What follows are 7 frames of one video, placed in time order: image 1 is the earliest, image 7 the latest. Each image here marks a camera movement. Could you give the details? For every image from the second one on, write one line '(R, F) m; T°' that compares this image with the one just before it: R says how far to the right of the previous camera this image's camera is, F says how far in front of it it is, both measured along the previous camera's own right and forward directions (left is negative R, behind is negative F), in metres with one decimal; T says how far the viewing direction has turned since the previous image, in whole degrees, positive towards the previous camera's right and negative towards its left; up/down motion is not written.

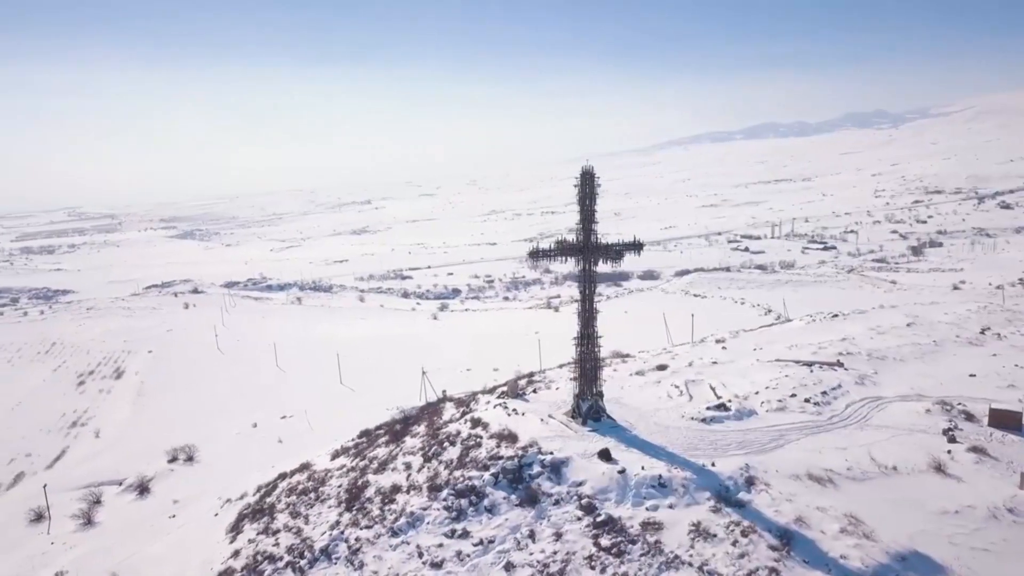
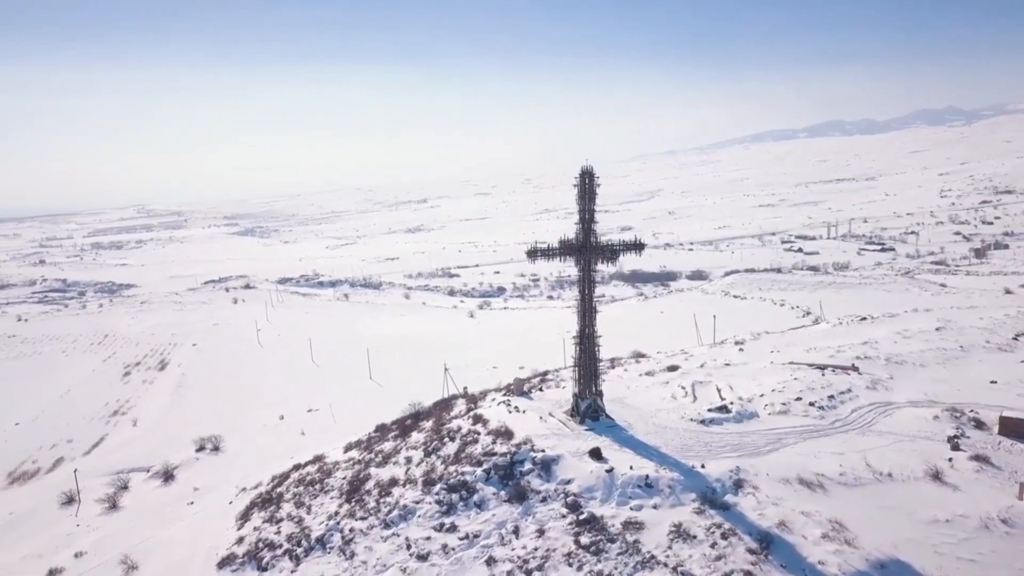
(+0.7, 0.0) m; -3°
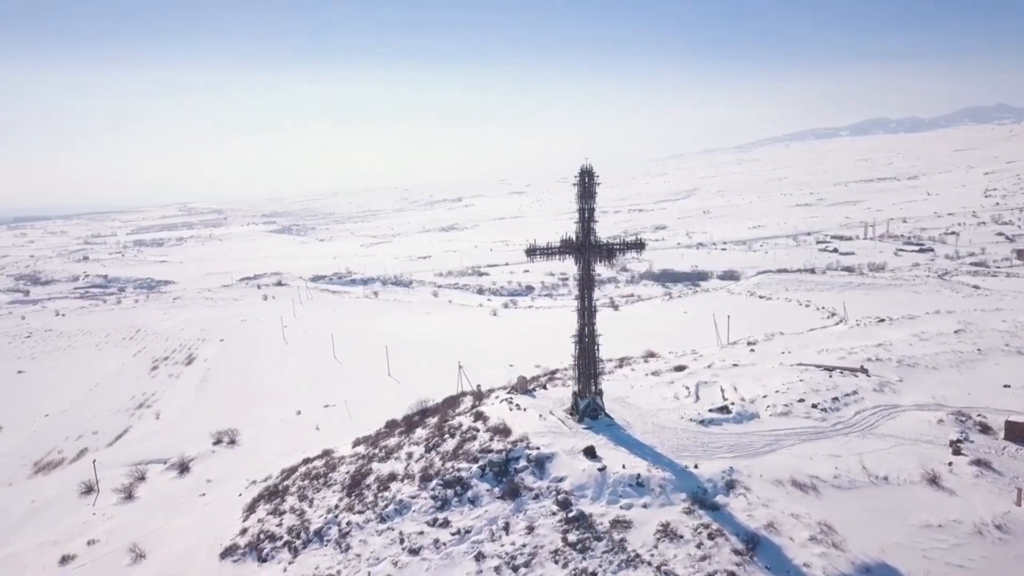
(+0.4, 0.0) m; -2°
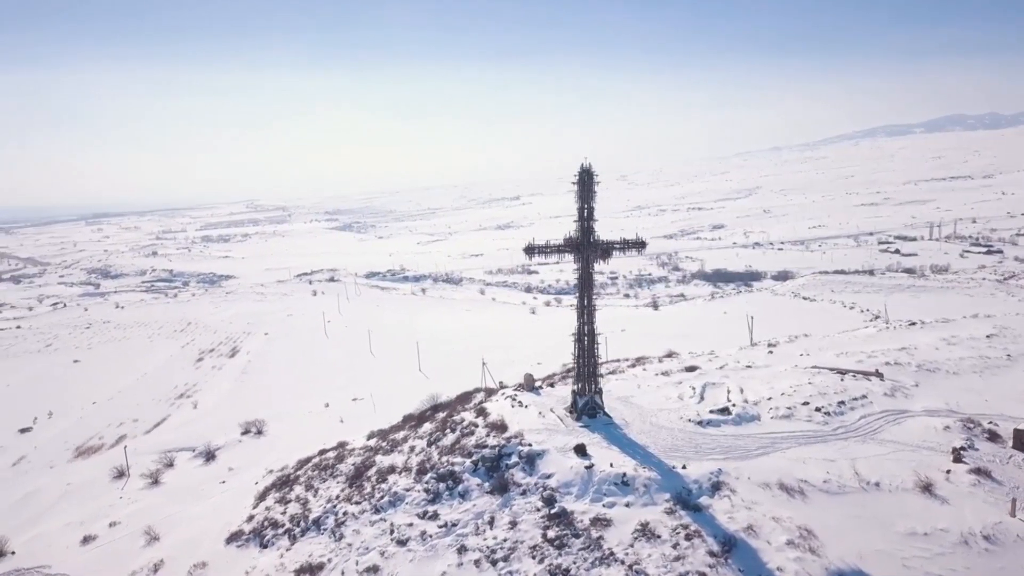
(+0.7, -0.1) m; -3°
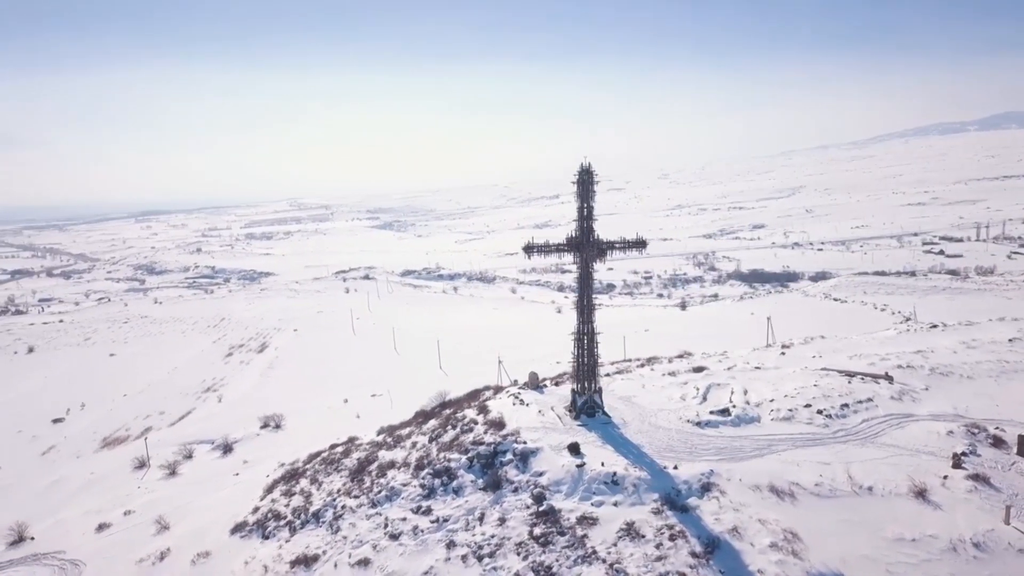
(+0.5, -0.1) m; -2°
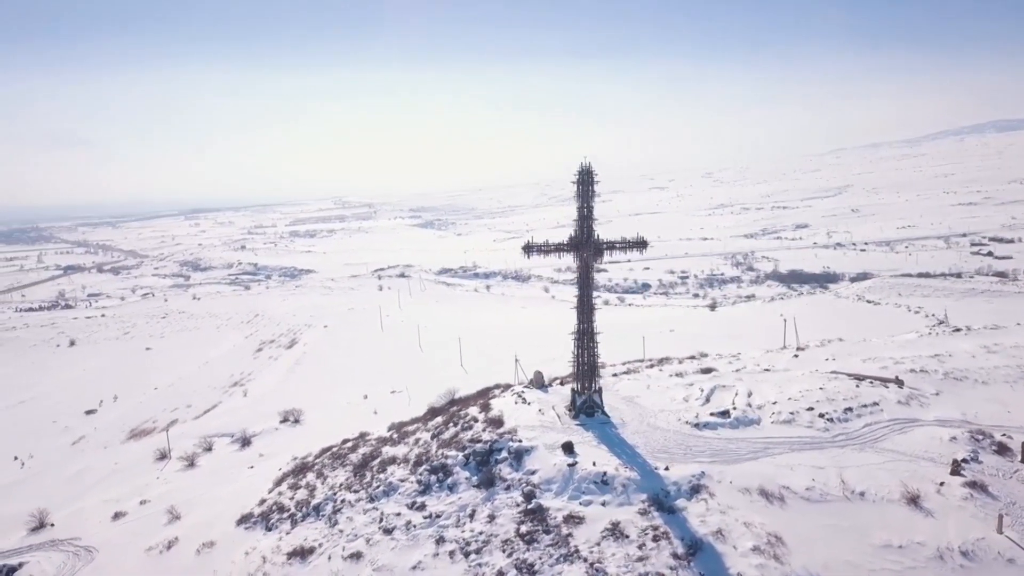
(+0.5, -0.1) m; -2°
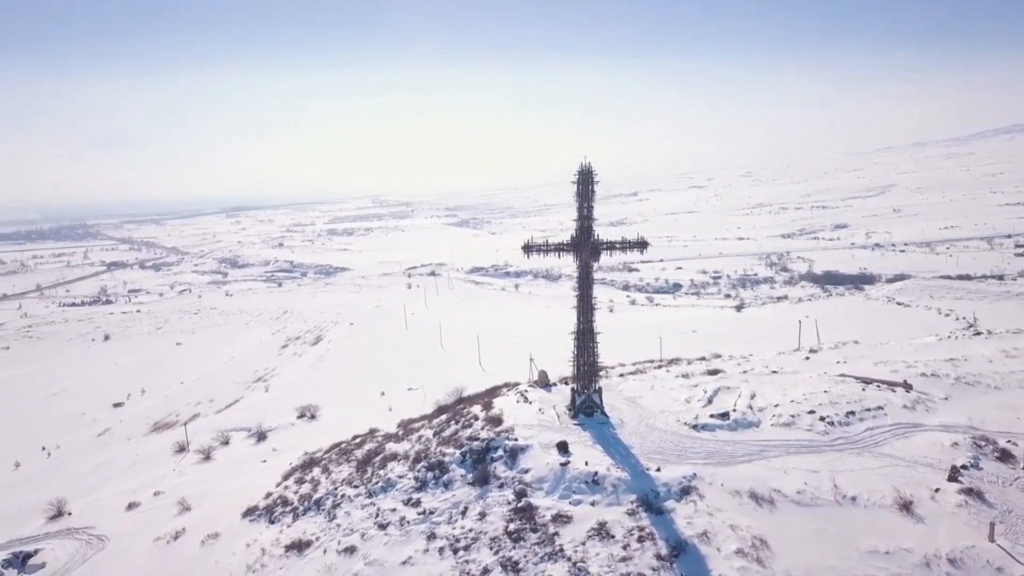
(+0.4, -0.1) m; -2°
